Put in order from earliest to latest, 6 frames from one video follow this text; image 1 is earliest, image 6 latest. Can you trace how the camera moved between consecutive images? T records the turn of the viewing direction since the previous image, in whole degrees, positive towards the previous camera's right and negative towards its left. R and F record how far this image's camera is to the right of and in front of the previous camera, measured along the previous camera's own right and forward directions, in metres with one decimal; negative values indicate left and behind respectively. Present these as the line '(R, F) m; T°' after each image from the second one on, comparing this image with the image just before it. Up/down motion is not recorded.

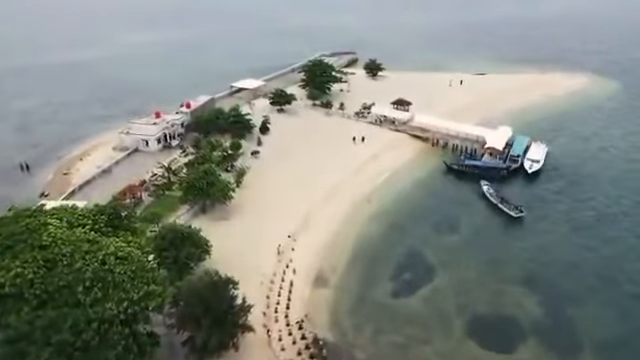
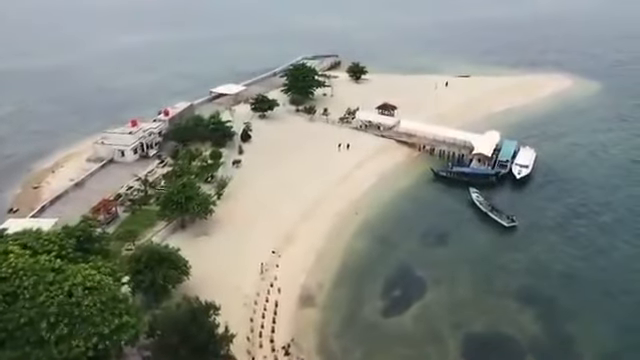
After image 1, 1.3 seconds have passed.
(-0.1, +2.4) m; +2°
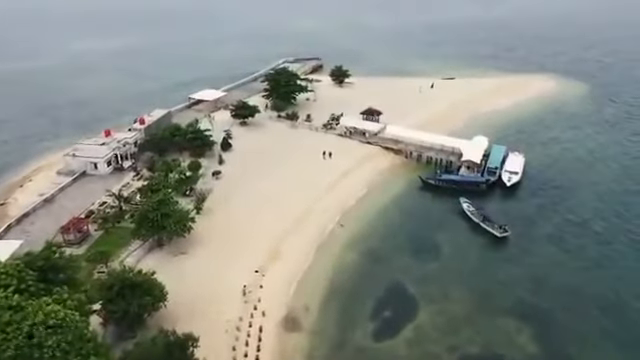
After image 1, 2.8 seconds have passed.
(-0.2, +2.7) m; +2°
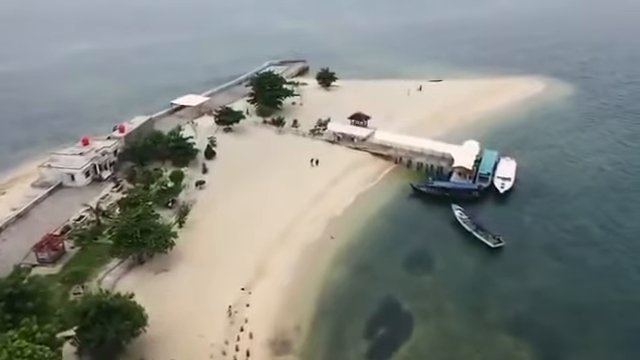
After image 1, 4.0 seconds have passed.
(-0.2, +2.2) m; +1°
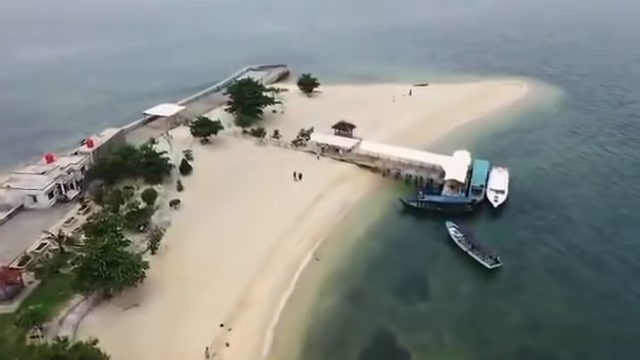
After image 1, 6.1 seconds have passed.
(-0.3, +3.9) m; +2°
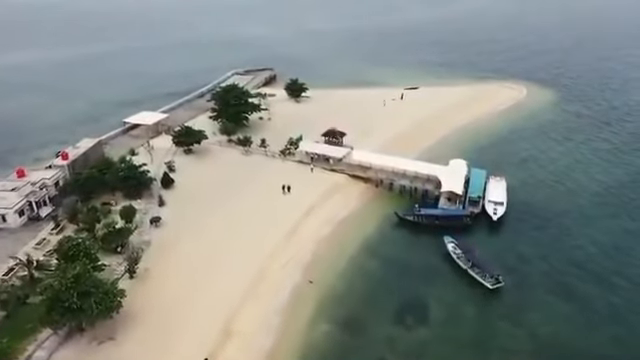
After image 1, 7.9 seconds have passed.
(-0.3, +3.2) m; +1°
